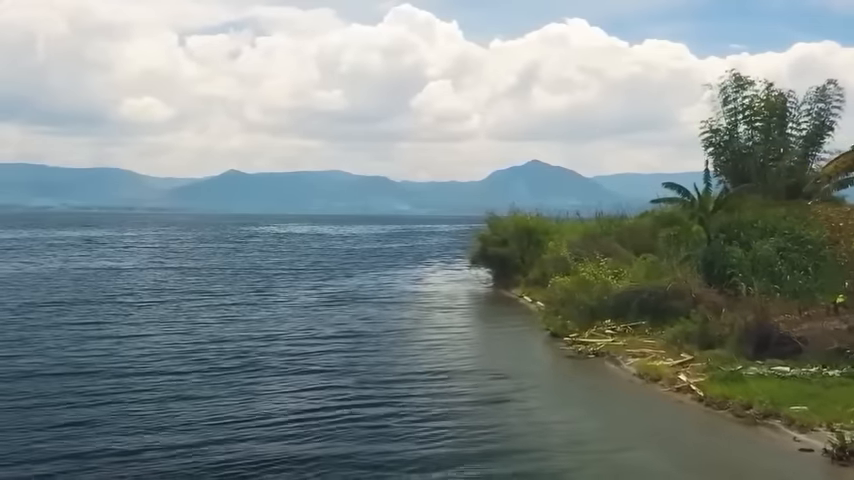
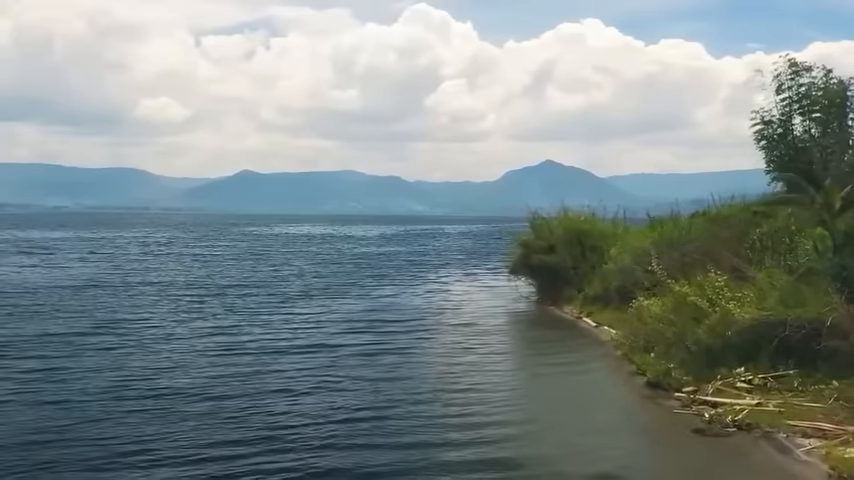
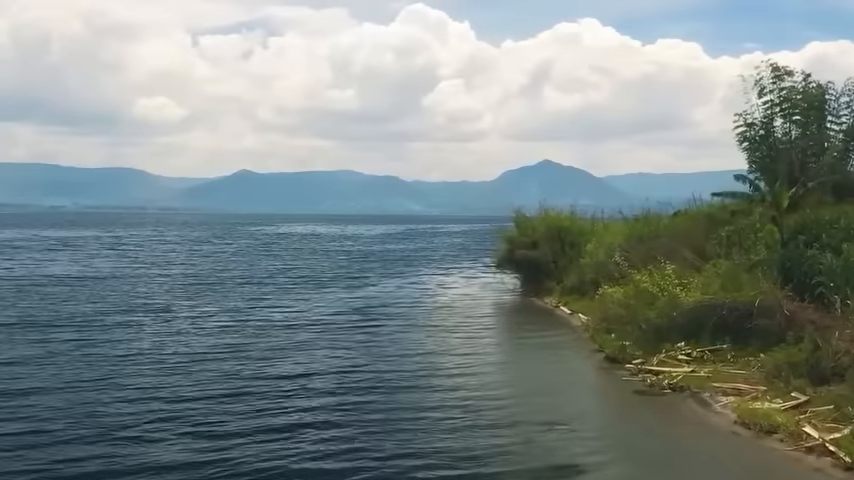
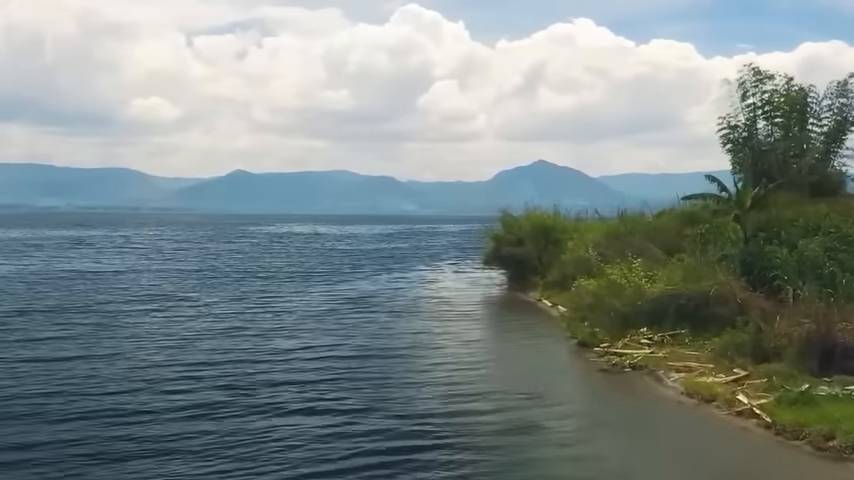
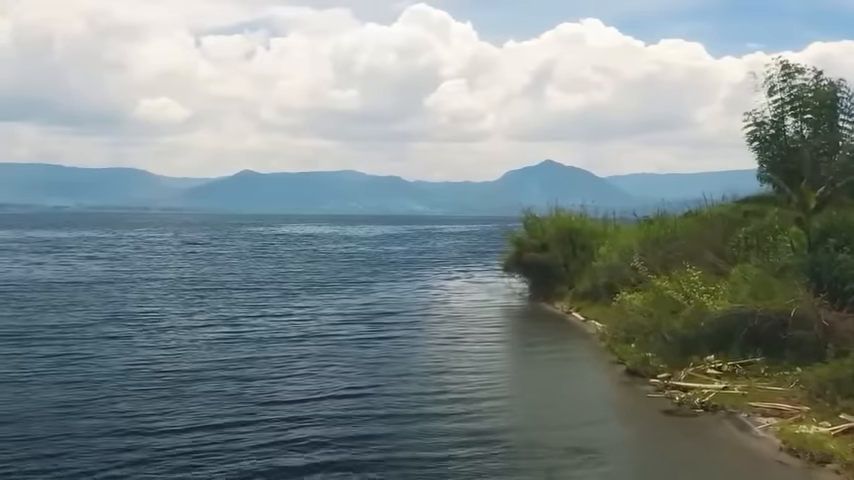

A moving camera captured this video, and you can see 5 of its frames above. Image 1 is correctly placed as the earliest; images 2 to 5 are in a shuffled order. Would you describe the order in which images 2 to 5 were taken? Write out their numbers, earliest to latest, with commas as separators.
4, 3, 5, 2
